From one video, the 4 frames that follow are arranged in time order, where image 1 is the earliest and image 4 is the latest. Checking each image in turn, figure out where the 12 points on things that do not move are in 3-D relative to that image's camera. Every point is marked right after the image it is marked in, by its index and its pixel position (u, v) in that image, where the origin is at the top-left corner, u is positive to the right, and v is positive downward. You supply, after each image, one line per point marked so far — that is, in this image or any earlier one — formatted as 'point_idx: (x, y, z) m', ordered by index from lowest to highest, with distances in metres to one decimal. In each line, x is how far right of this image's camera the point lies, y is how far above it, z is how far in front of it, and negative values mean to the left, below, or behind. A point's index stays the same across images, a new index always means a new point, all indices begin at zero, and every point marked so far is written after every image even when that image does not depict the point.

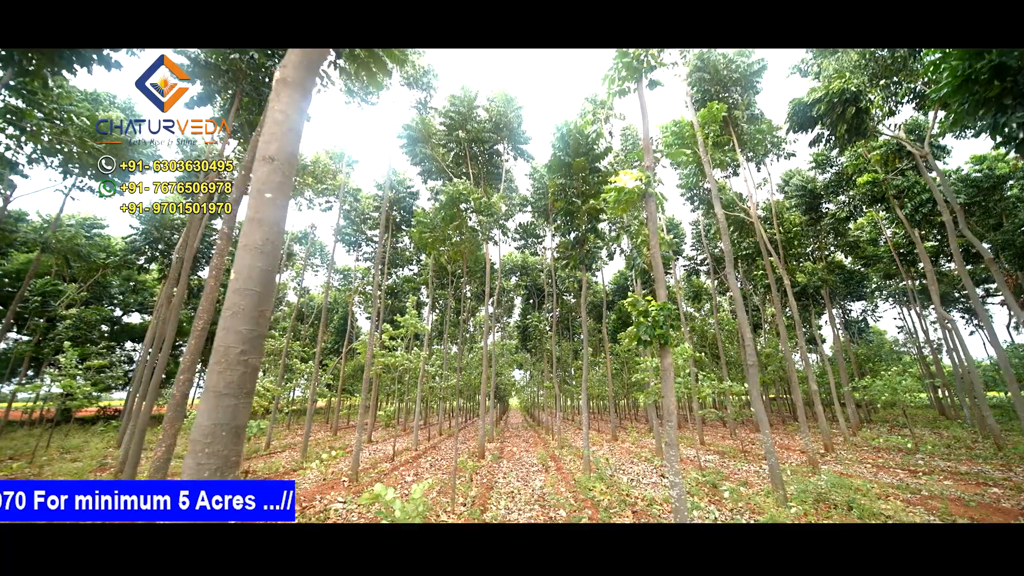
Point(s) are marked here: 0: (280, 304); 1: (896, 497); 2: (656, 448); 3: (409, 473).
0: (-12.4, -0.9, +19.2) m
1: (+5.3, -2.9, +4.9) m
2: (+3.6, -4.0, +9.0) m
3: (-2.1, -3.8, +7.3) m
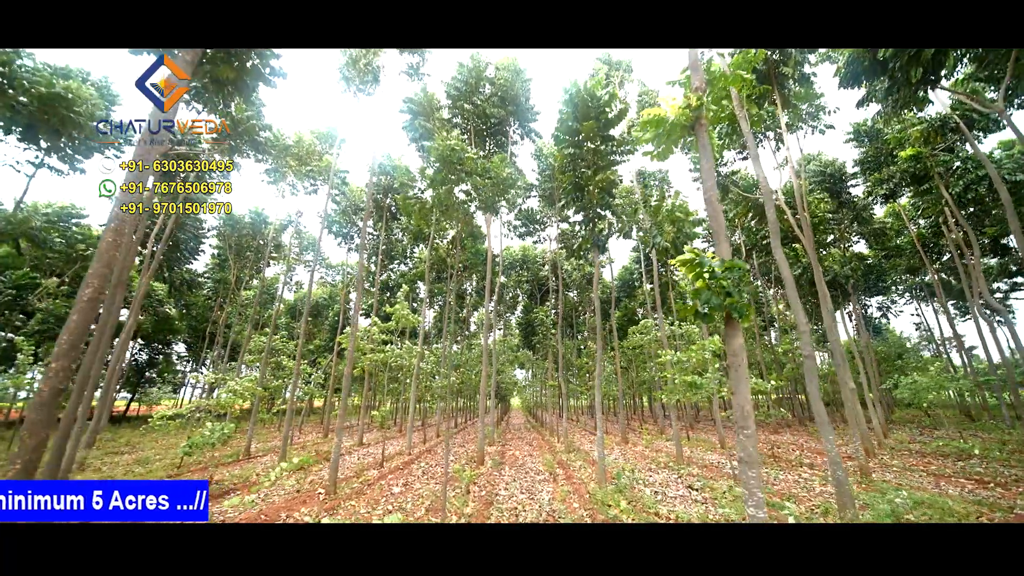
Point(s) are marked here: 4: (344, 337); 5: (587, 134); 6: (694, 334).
0: (-12.3, -0.6, +18.4) m
1: (+5.3, -2.6, +4.0) m
2: (+3.7, -3.7, +8.1) m
3: (-2.1, -3.5, +6.4) m
4: (-6.4, -1.8, +13.6) m
5: (+1.5, +3.2, +7.2) m
6: (+7.4, -1.9, +14.5) m
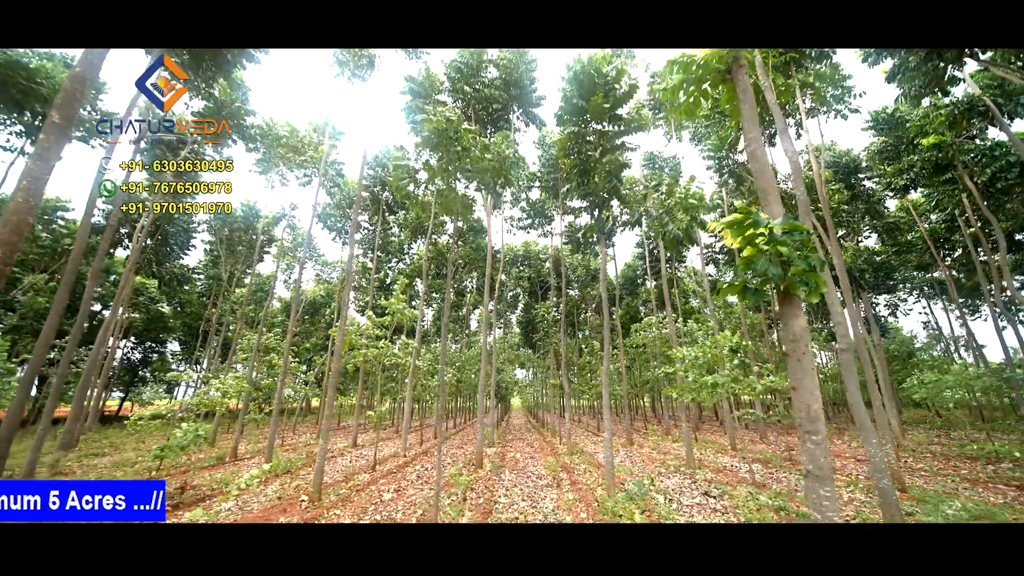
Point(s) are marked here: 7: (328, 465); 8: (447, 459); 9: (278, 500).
0: (-12.3, -0.5, +17.9) m
1: (+5.3, -2.4, +3.5) m
2: (+3.7, -3.6, +7.6) m
3: (-2.1, -3.4, +6.0) m
4: (-6.4, -1.7, +13.1) m
5: (+1.5, +3.3, +6.7) m
6: (+7.4, -1.7, +14.1) m
7: (-4.0, -3.8, +7.7) m
8: (-1.6, -4.1, +8.6) m
9: (-3.5, -3.2, +5.4) m
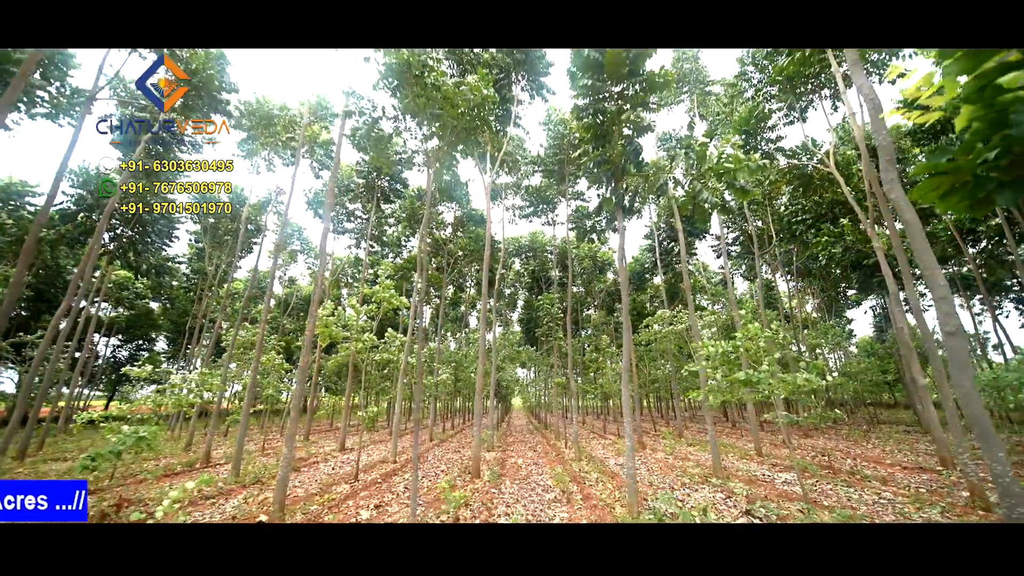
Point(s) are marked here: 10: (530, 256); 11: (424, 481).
0: (-12.2, -0.2, +17.1) m
1: (+5.3, -2.1, +2.7) m
2: (+3.7, -3.3, +6.8) m
3: (-2.0, -3.1, +5.2) m
4: (-6.3, -1.4, +12.3) m
5: (+1.6, +3.6, +5.9) m
6: (+7.4, -1.5, +13.2) m
7: (-3.9, -3.6, +6.9) m
8: (-1.5, -3.8, +7.7) m
9: (-3.5, -2.9, +4.6) m
10: (+0.9, +1.6, +19.2) m
11: (-1.6, -3.5, +6.5) m
